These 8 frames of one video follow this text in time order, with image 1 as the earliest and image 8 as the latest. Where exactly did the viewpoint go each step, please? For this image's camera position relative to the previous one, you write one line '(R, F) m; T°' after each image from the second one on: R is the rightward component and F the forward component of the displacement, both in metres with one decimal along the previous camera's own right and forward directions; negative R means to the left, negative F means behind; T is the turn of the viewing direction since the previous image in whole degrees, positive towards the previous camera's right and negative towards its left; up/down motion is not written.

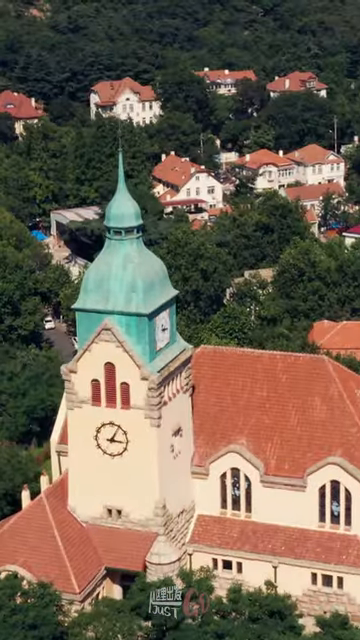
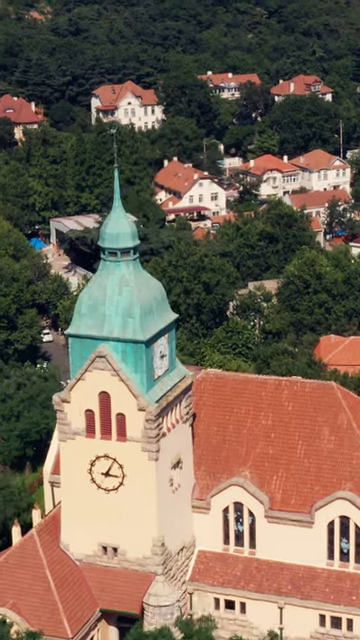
(+0.1, +1.6) m; 0°
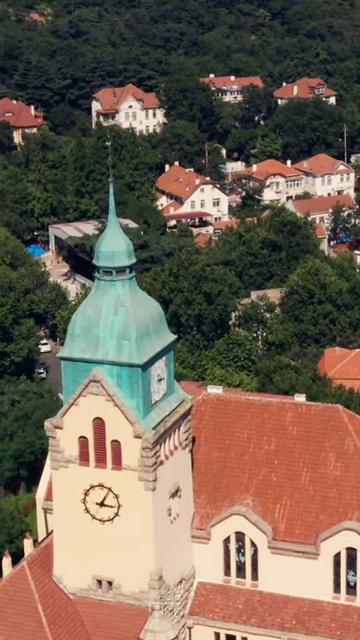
(+0.1, +1.2) m; 0°
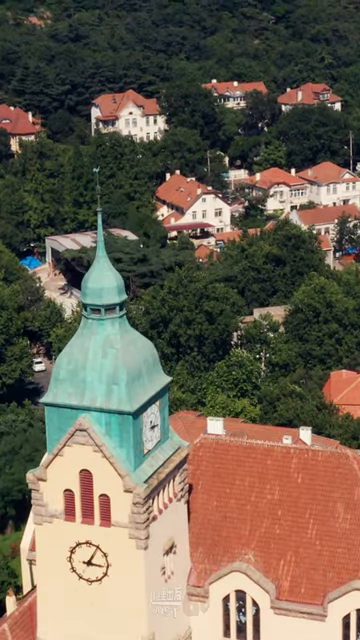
(+0.1, +2.0) m; 0°
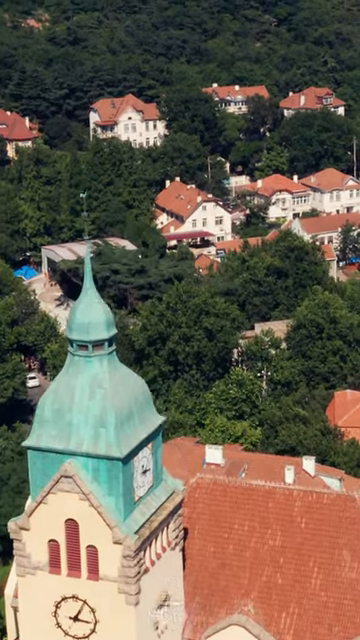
(+0.1, +1.6) m; 0°
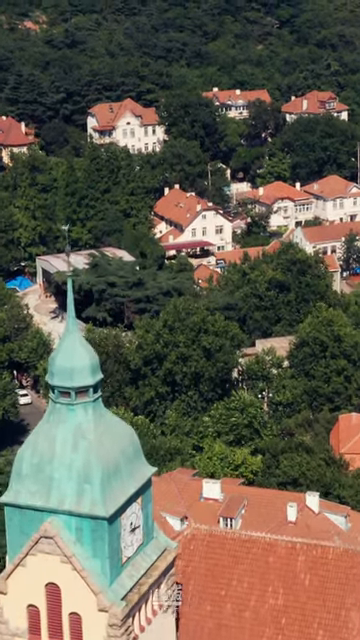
(+0.1, +1.8) m; 0°
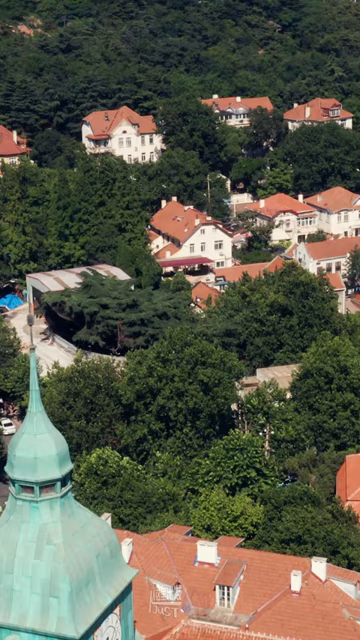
(+0.2, +2.8) m; 0°
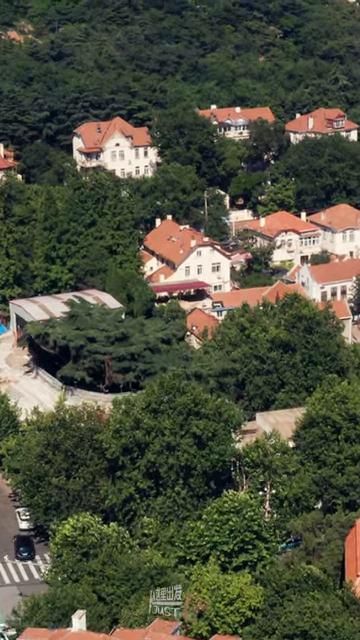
(+0.2, +3.9) m; 0°
